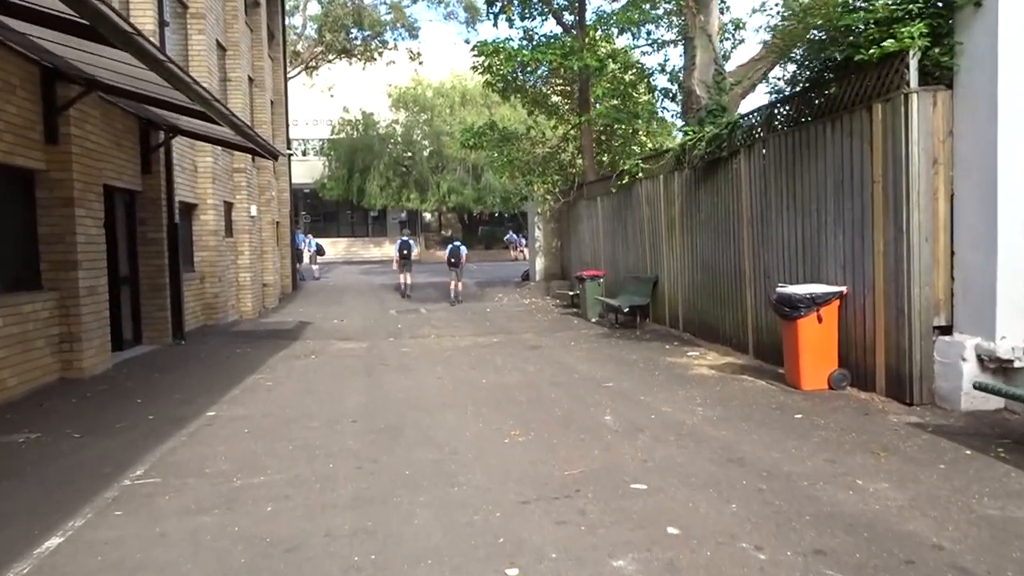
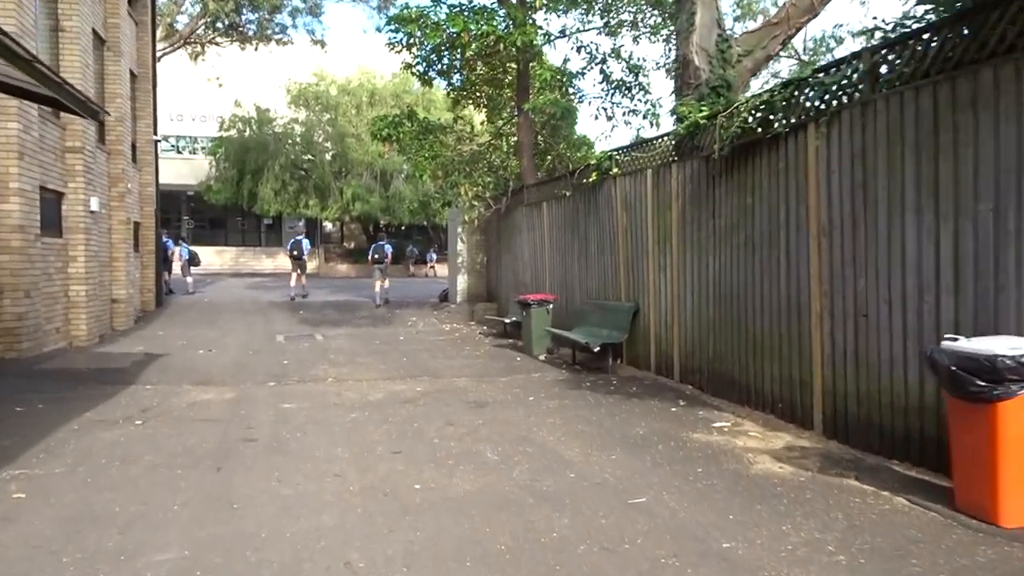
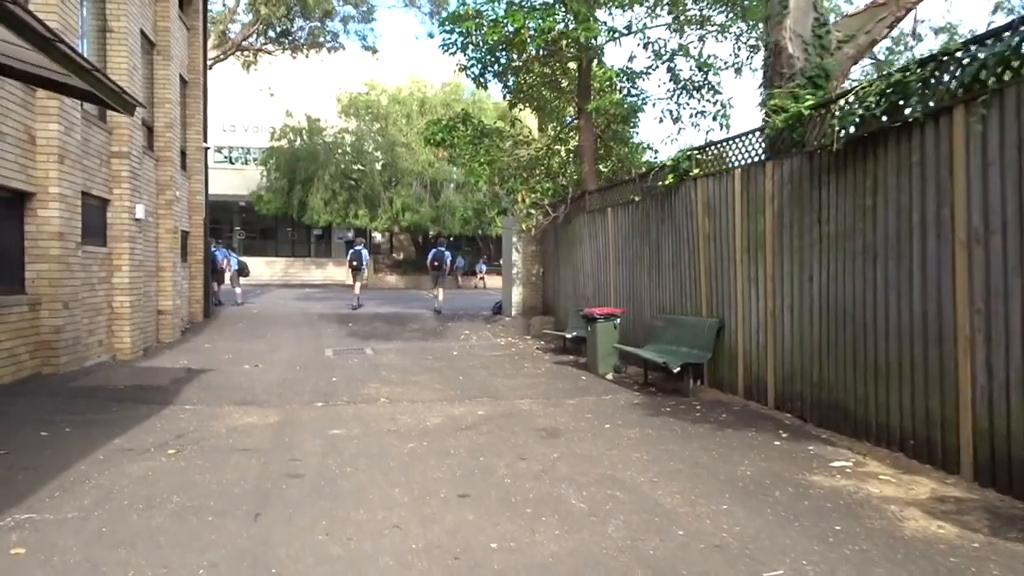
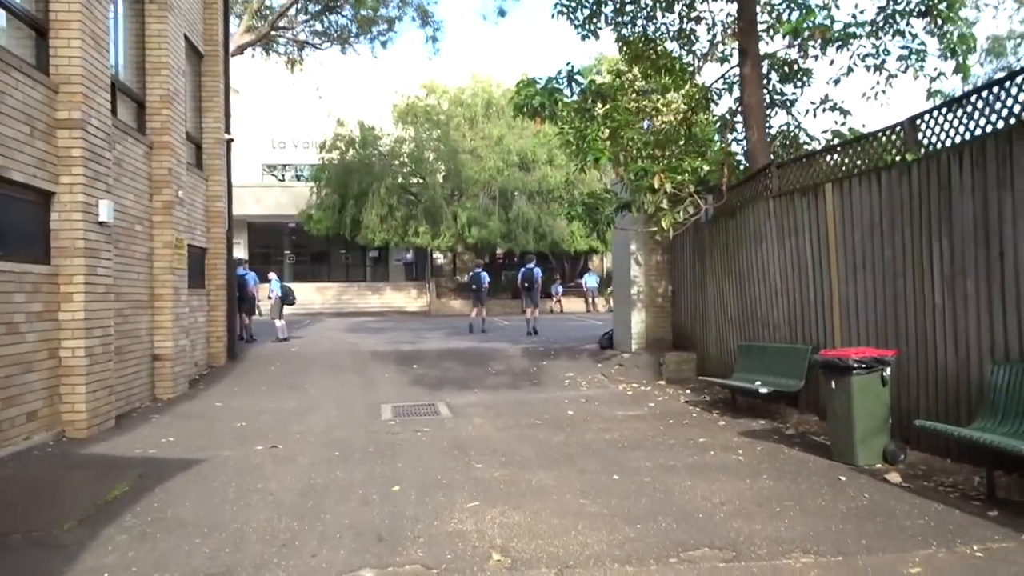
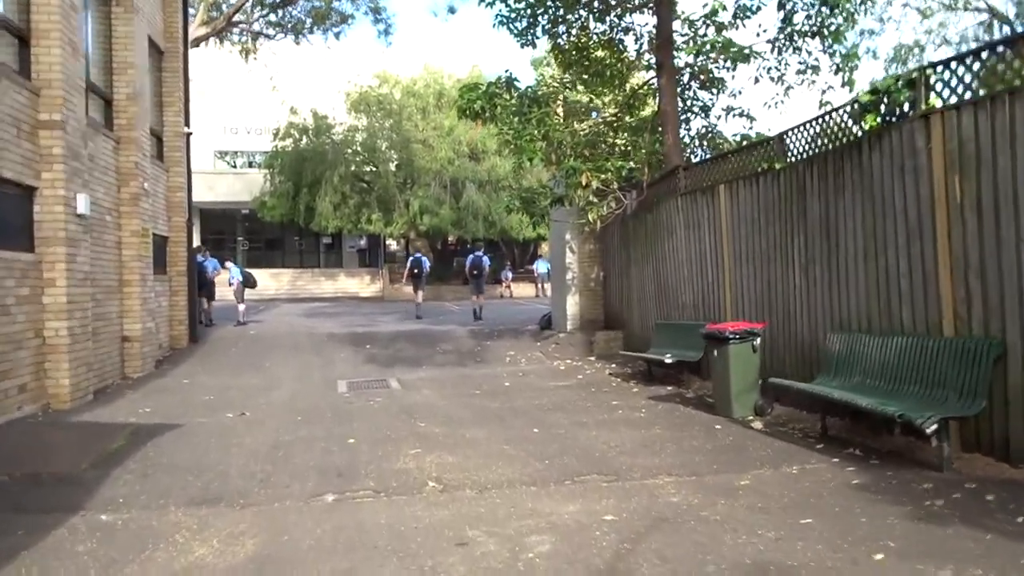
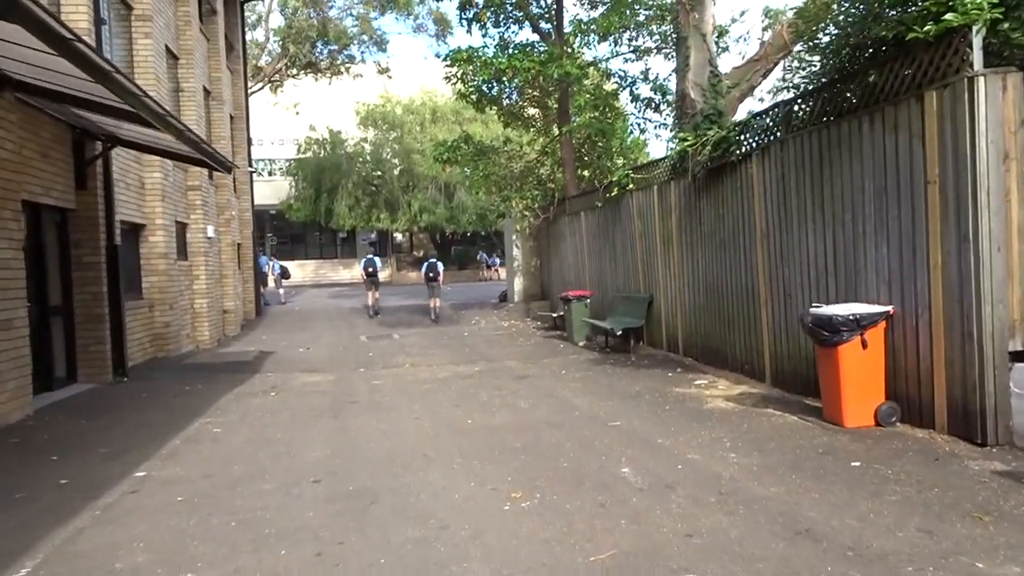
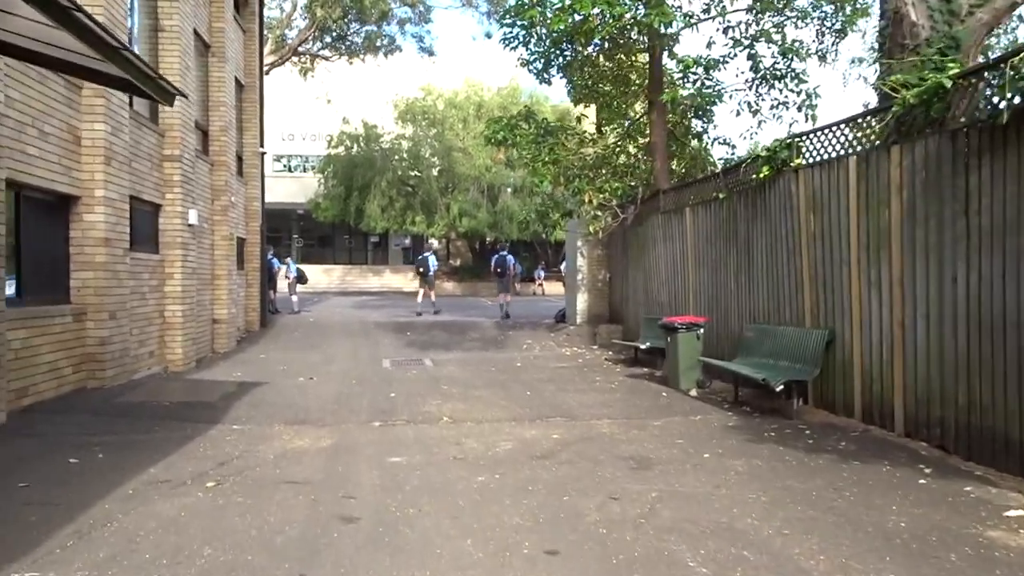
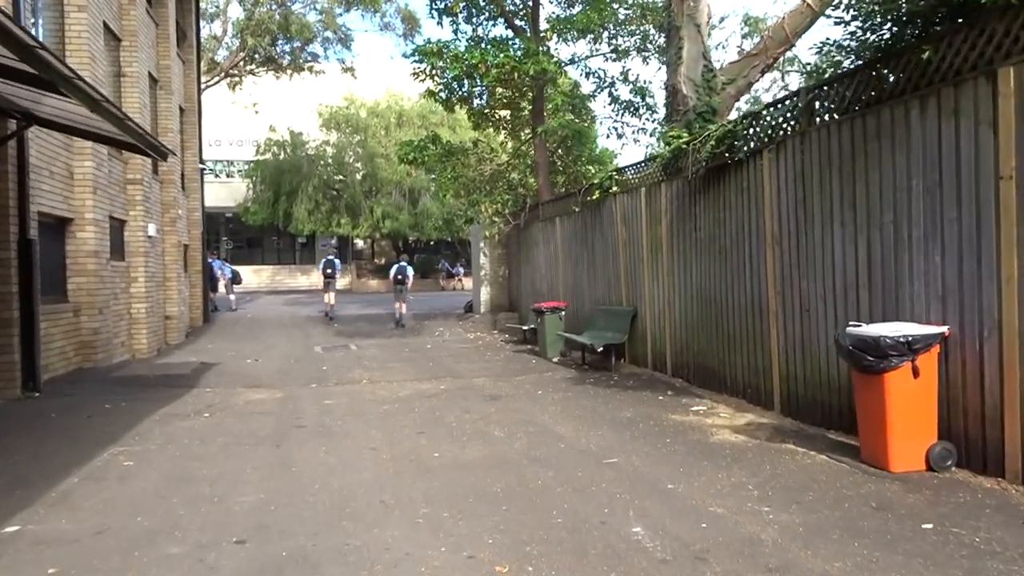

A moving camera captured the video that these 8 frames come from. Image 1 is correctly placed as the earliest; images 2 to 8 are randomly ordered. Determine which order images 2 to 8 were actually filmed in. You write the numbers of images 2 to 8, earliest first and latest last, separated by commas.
6, 8, 2, 3, 7, 5, 4
